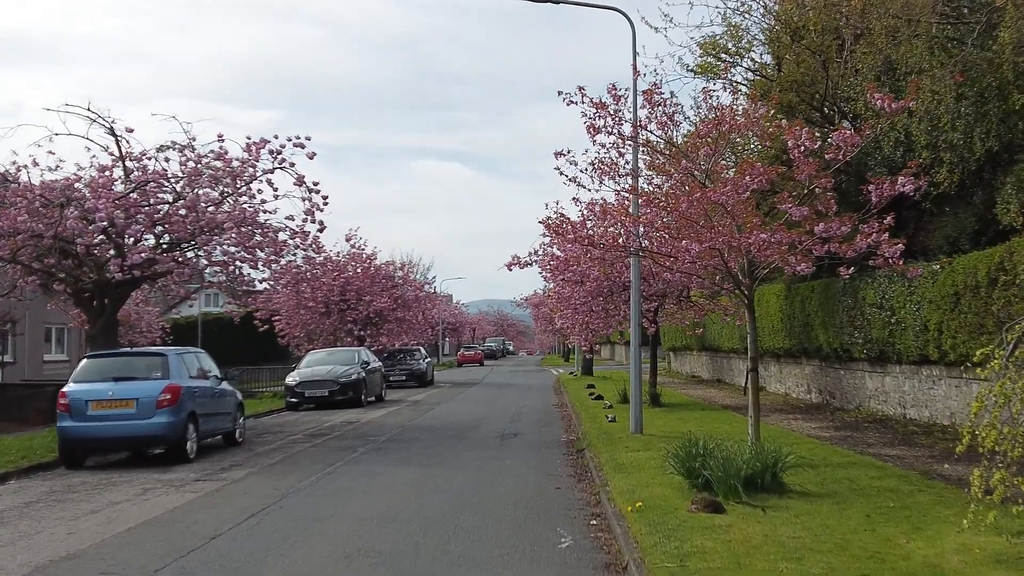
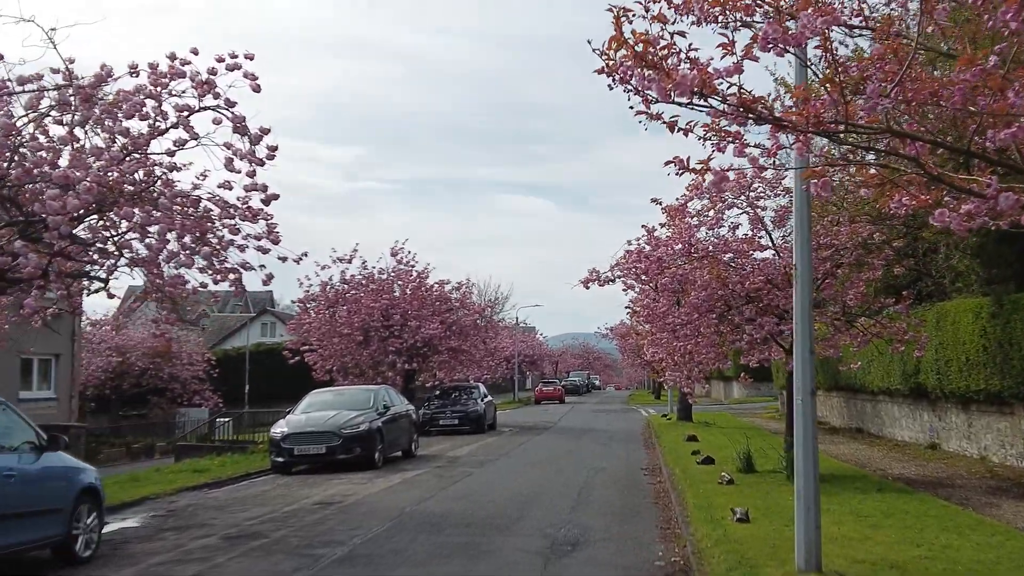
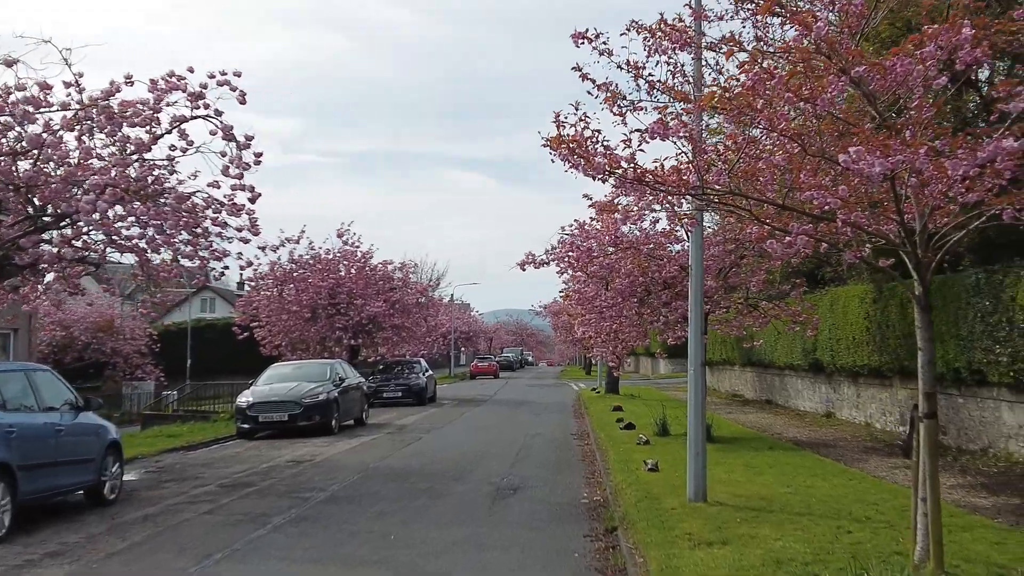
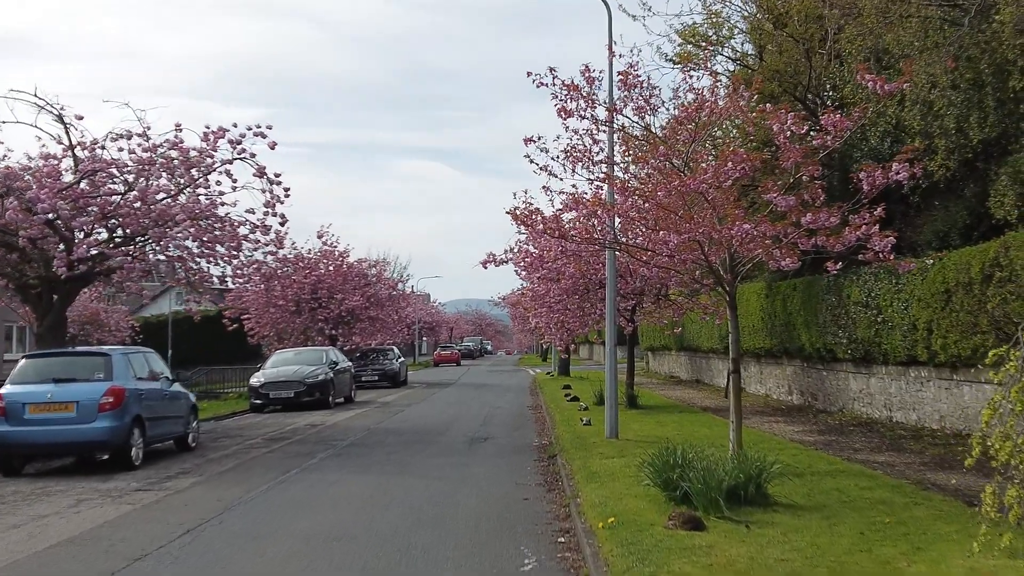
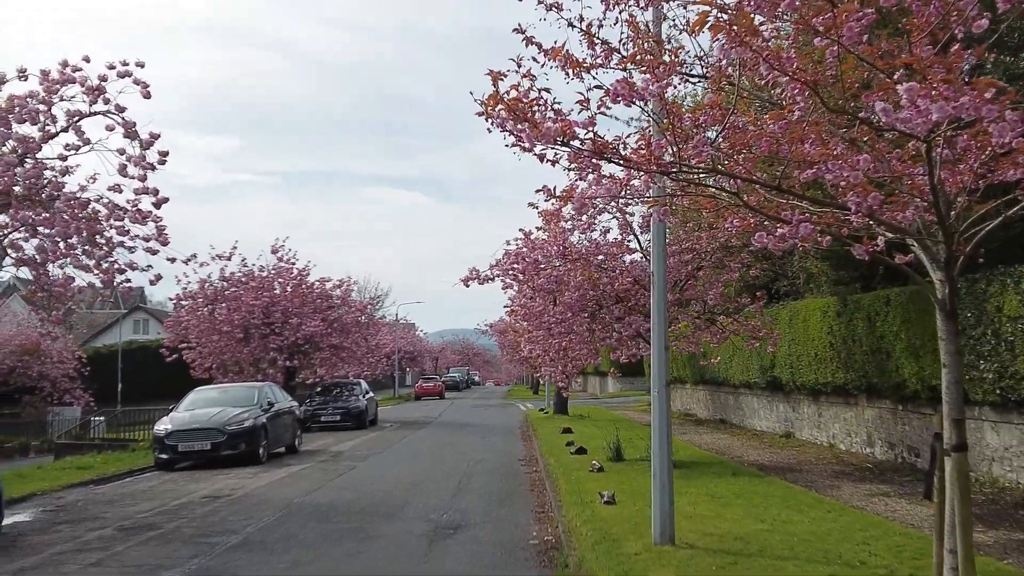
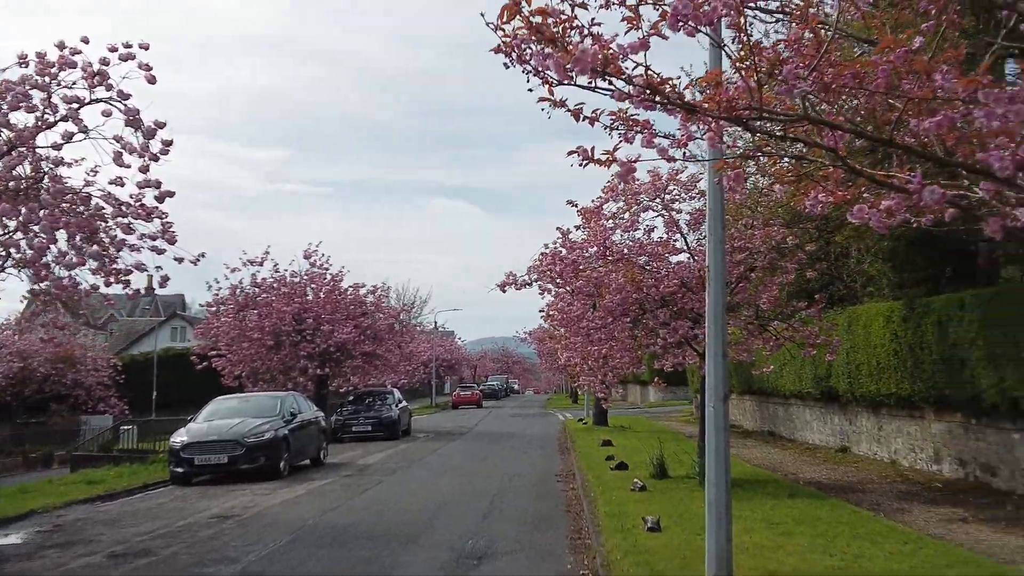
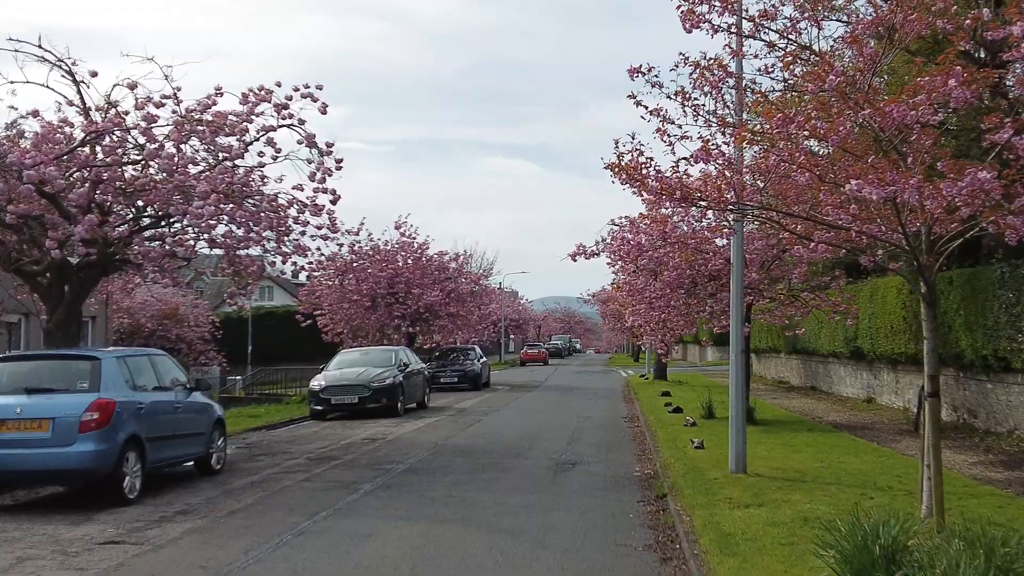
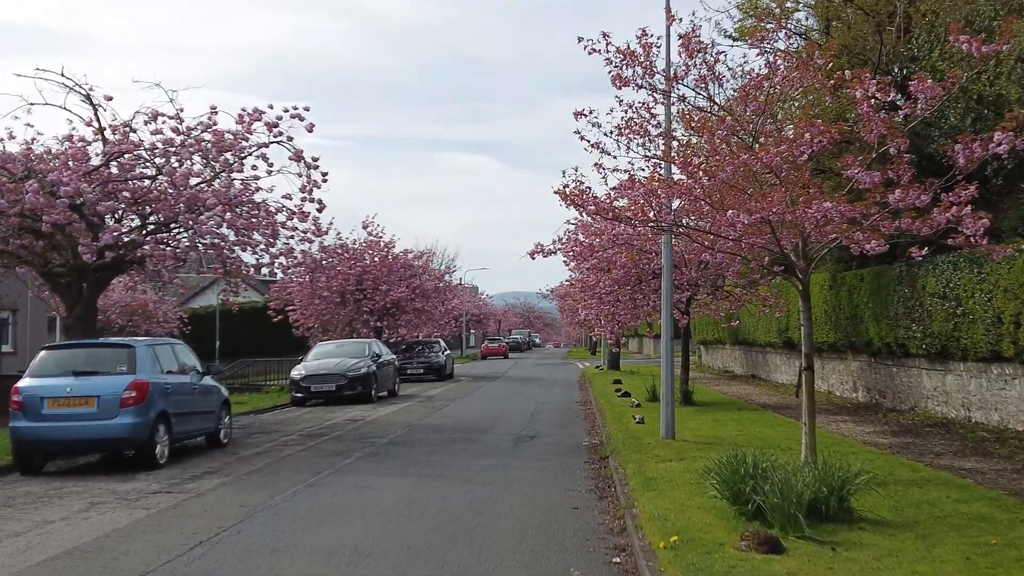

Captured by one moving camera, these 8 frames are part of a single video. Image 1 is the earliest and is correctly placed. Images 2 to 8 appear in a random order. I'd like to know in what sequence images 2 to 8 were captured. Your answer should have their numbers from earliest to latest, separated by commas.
4, 8, 7, 3, 5, 2, 6
